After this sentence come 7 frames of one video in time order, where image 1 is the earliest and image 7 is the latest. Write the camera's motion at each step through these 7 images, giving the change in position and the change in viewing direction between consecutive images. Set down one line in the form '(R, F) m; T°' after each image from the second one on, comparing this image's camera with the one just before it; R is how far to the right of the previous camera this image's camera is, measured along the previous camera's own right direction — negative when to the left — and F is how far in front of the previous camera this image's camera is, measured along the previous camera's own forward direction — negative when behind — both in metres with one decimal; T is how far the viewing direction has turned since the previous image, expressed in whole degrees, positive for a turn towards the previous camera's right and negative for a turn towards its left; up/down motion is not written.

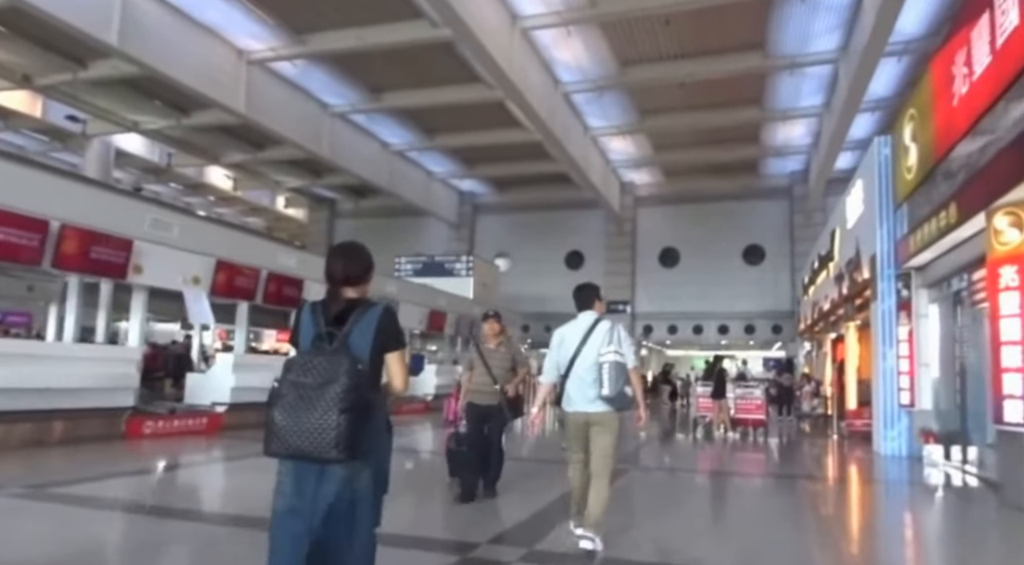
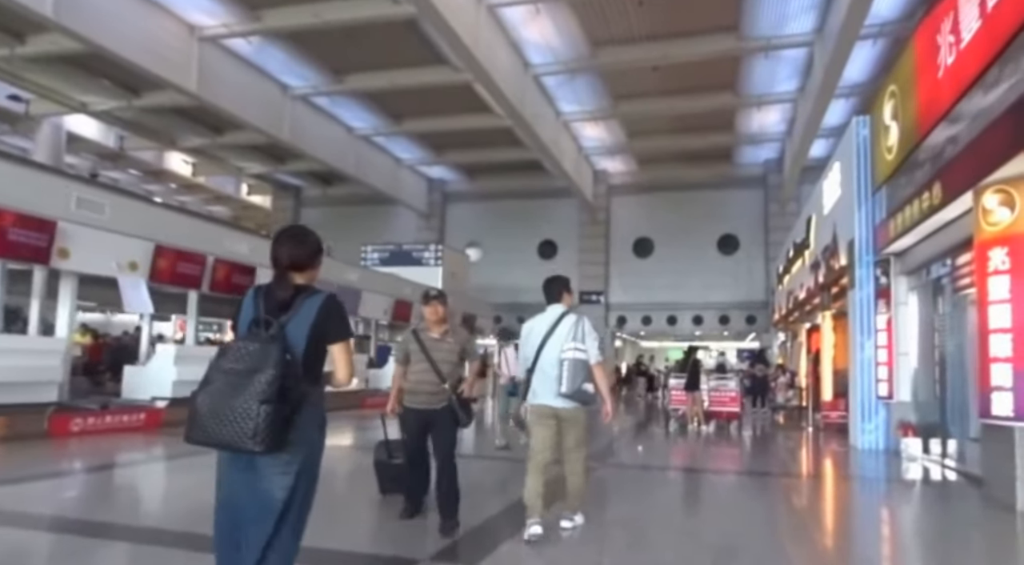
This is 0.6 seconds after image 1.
(+0.2, +0.5) m; +2°
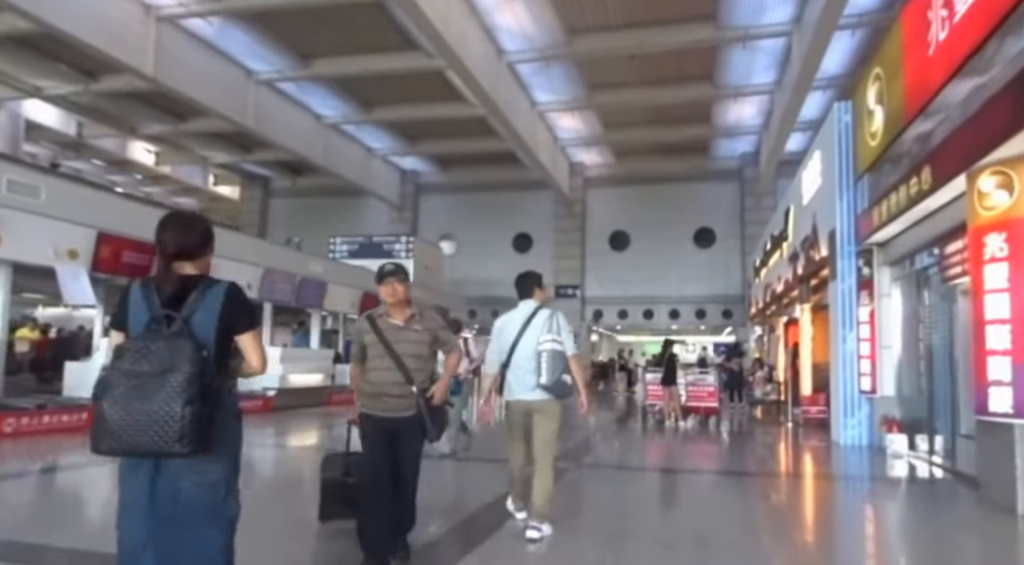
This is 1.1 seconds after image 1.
(+0.1, +0.4) m; +2°
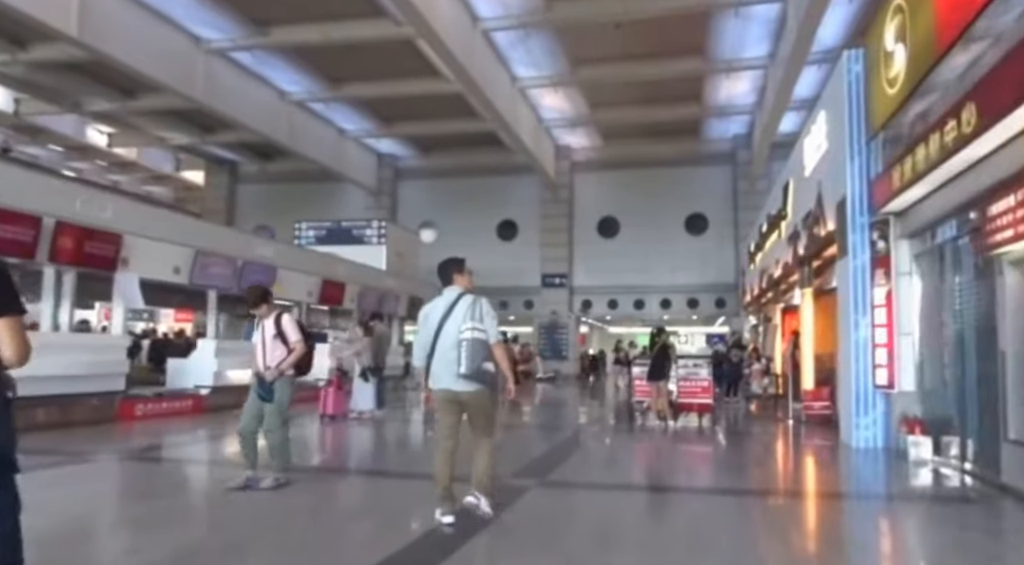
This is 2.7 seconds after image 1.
(+0.3, +1.0) m; 0°
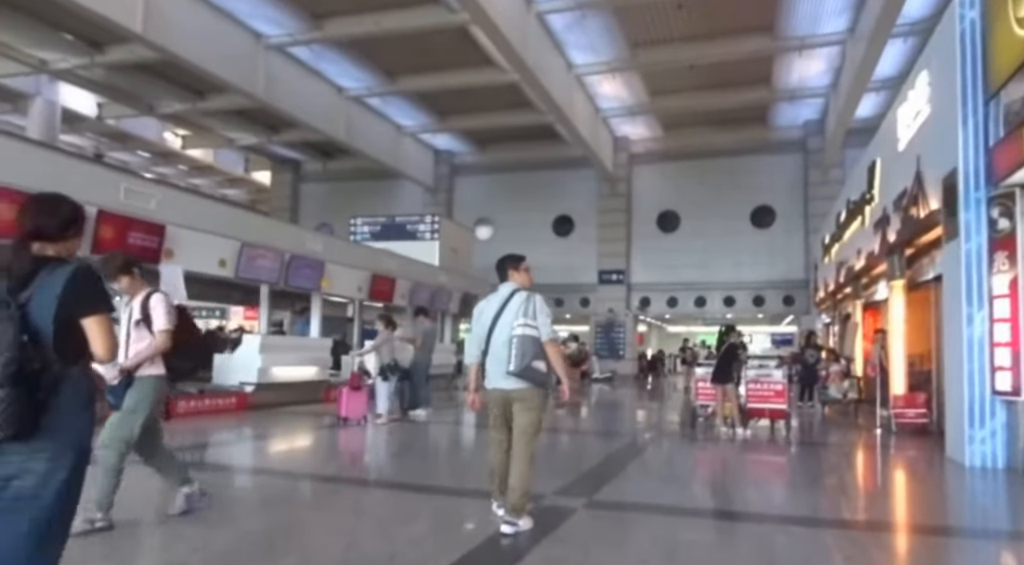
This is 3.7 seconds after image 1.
(0.0, +0.6) m; -5°
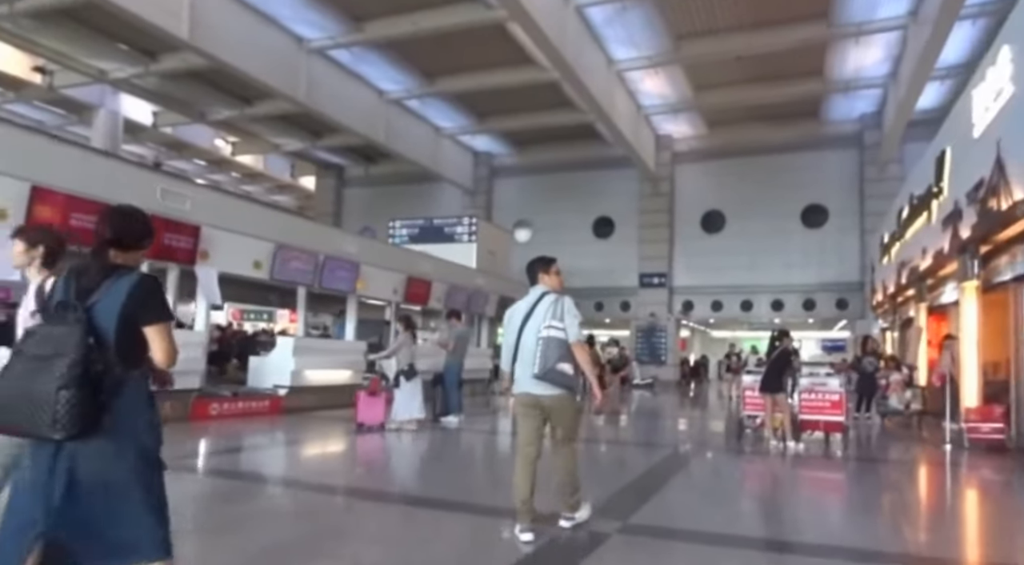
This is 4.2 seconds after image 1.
(0.0, +0.4) m; -3°
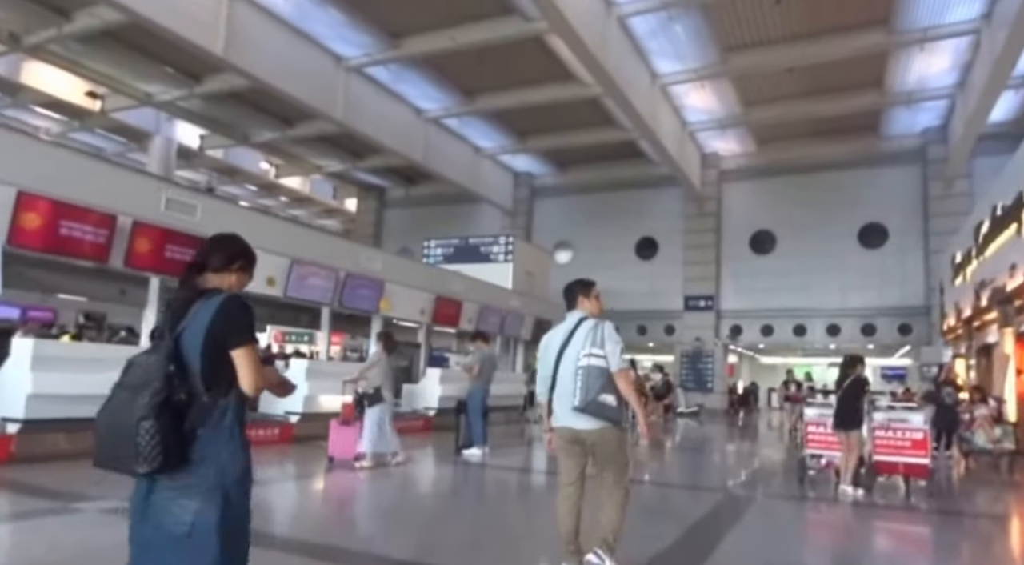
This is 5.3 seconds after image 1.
(+0.1, +0.7) m; -4°
